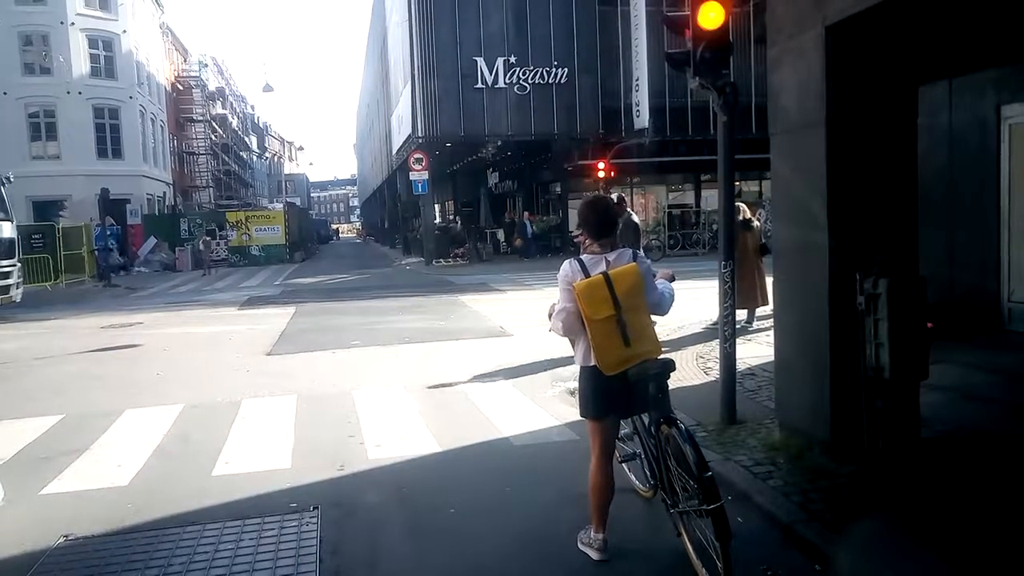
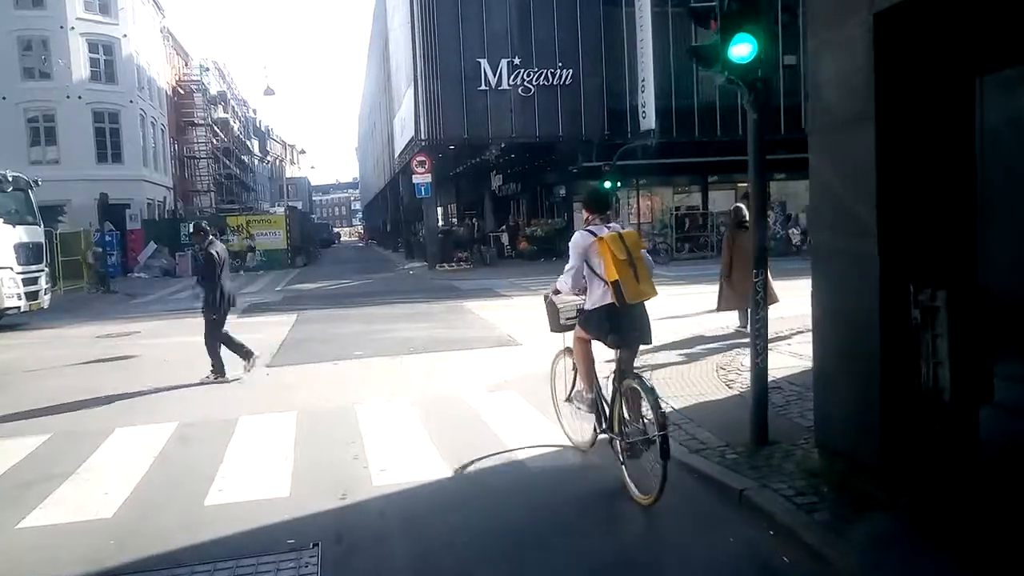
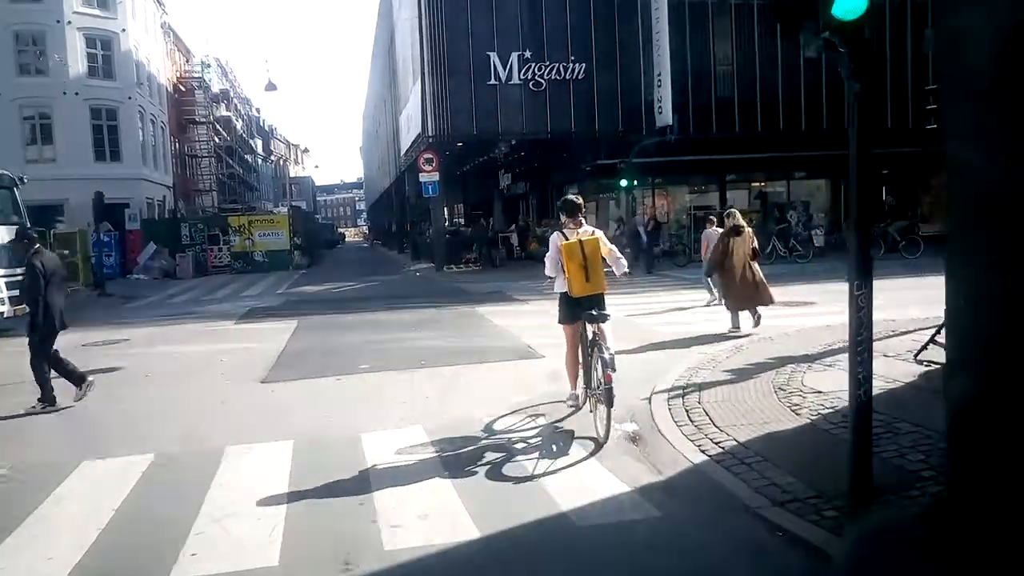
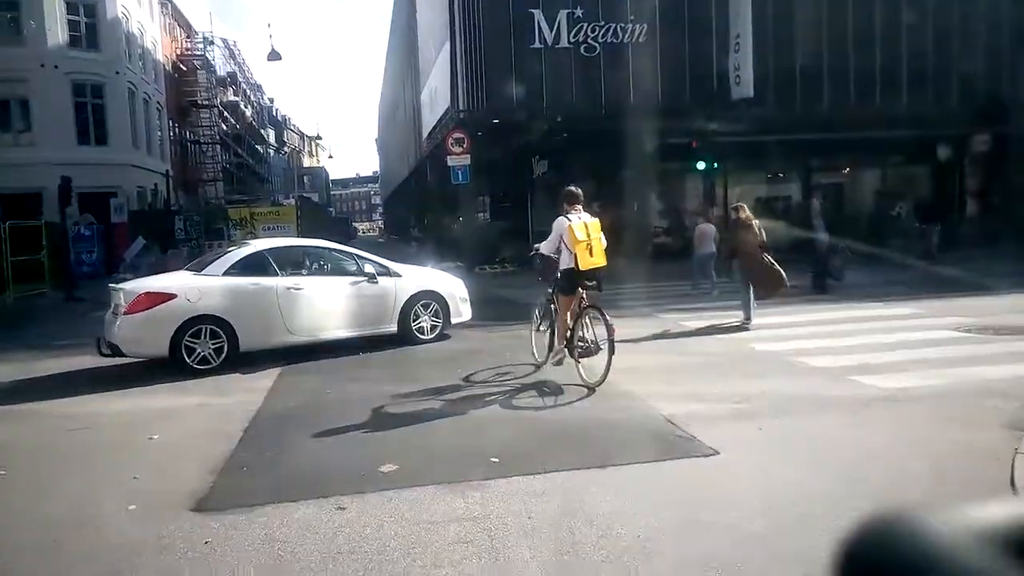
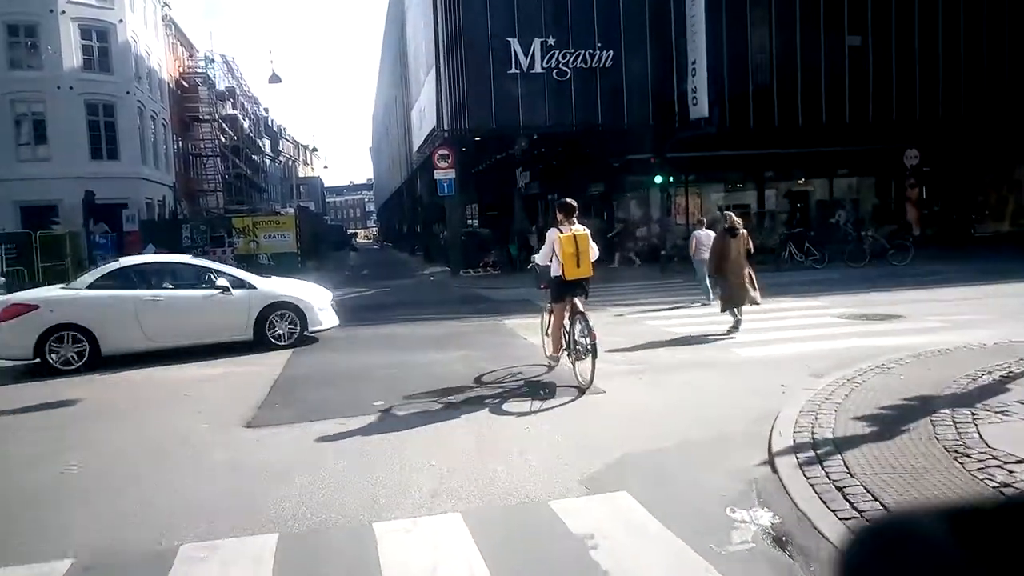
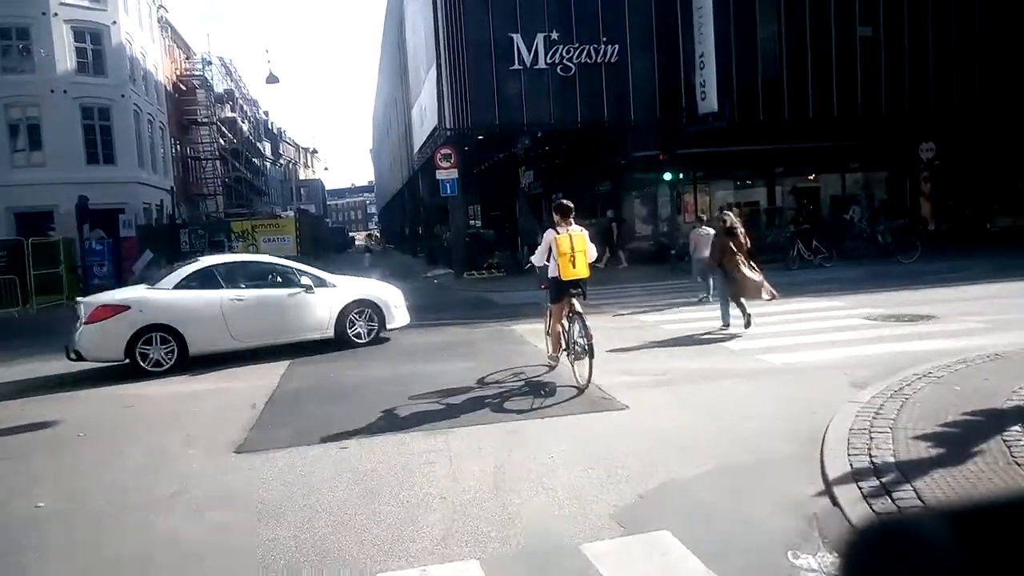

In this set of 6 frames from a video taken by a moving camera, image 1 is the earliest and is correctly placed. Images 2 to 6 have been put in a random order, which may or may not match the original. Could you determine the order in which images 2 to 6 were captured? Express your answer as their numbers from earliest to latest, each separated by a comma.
2, 3, 5, 6, 4
